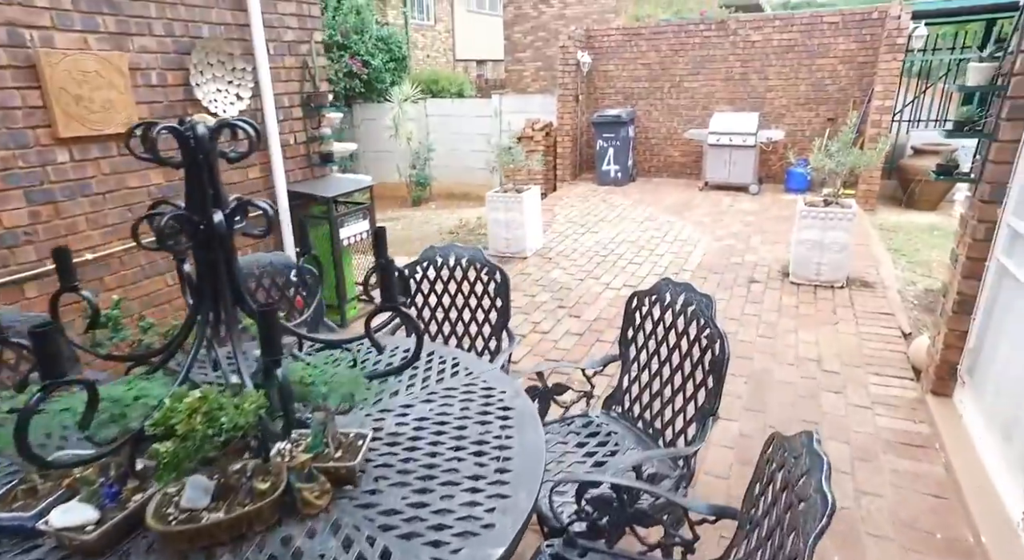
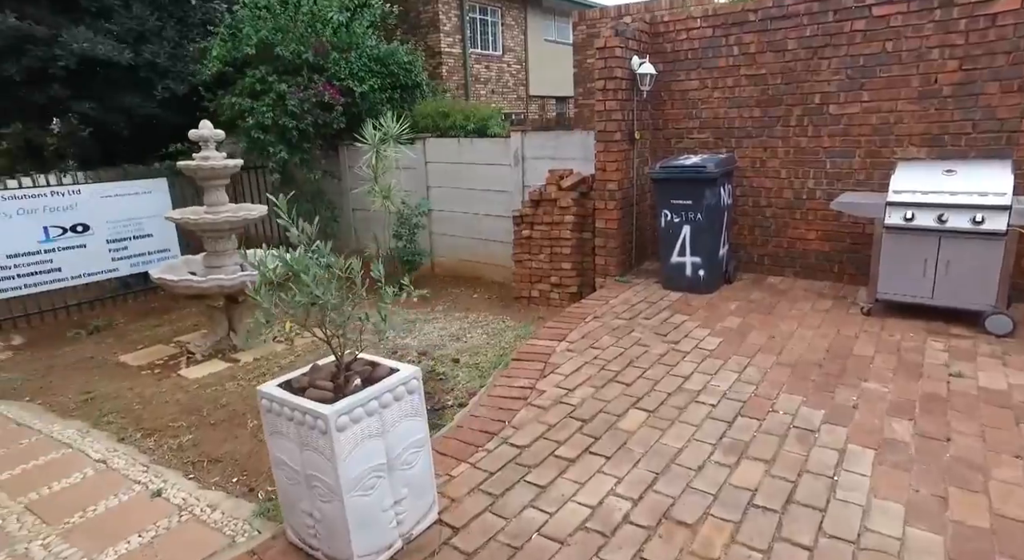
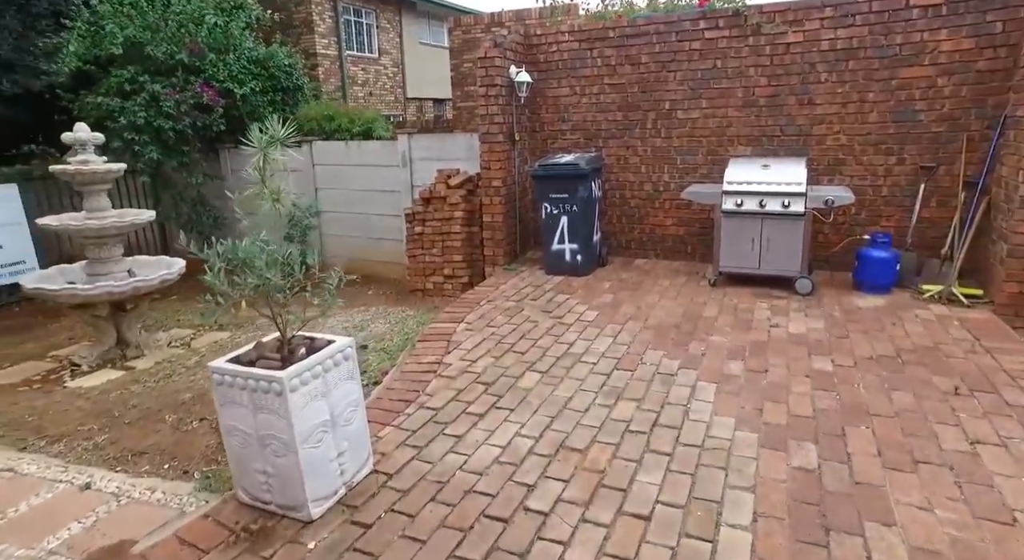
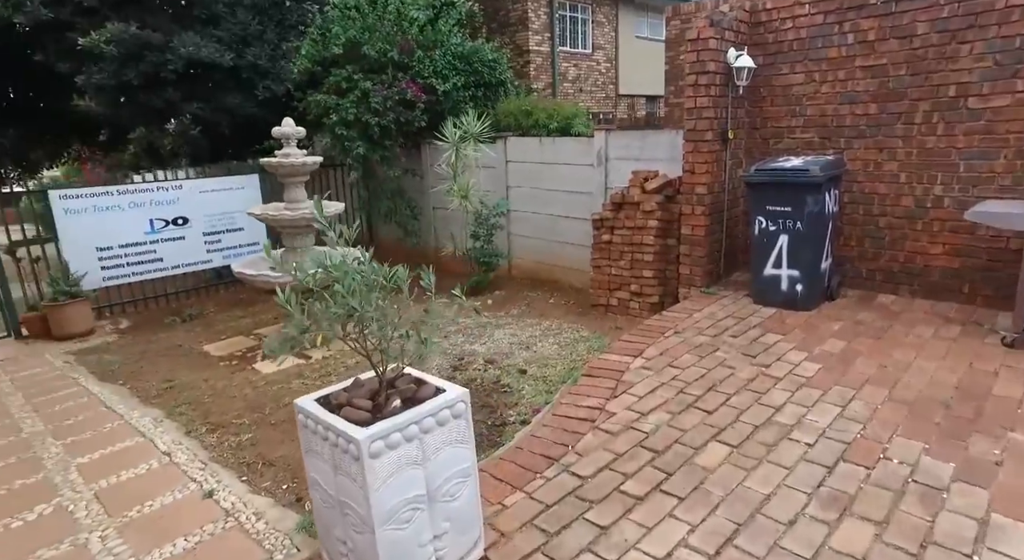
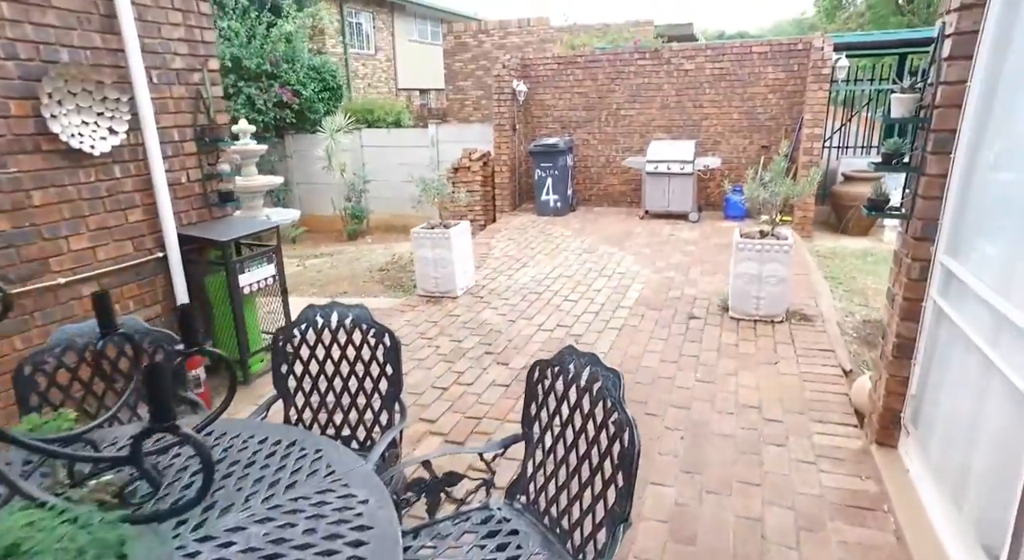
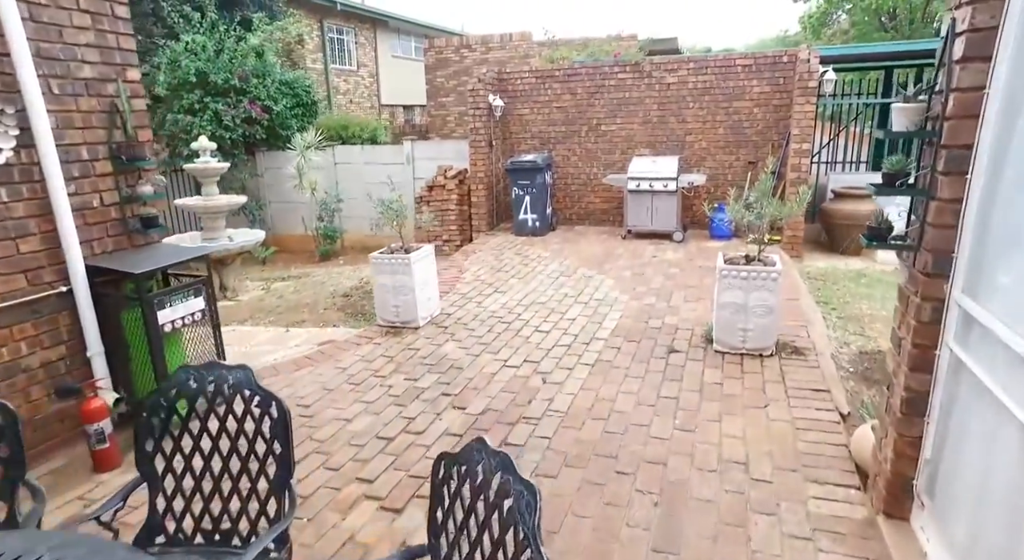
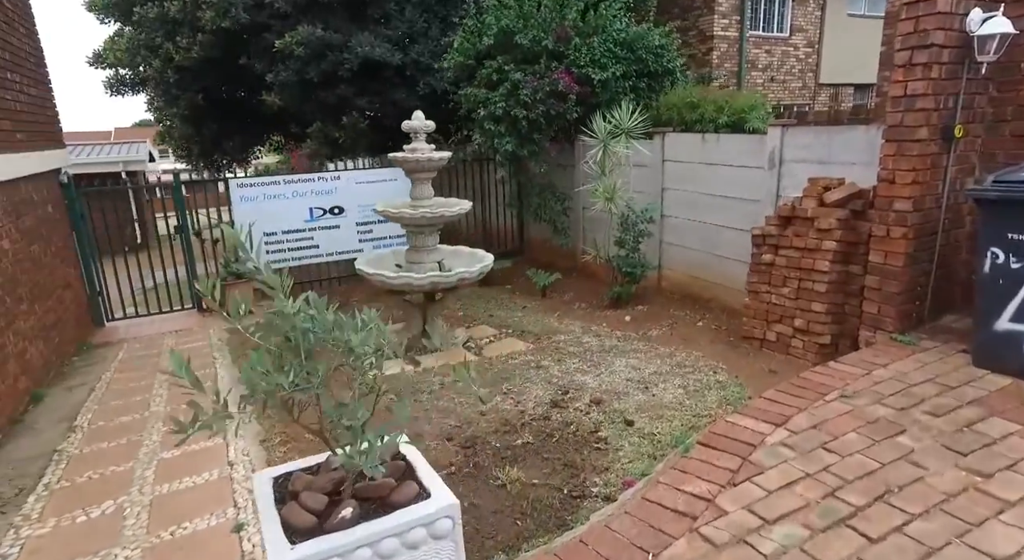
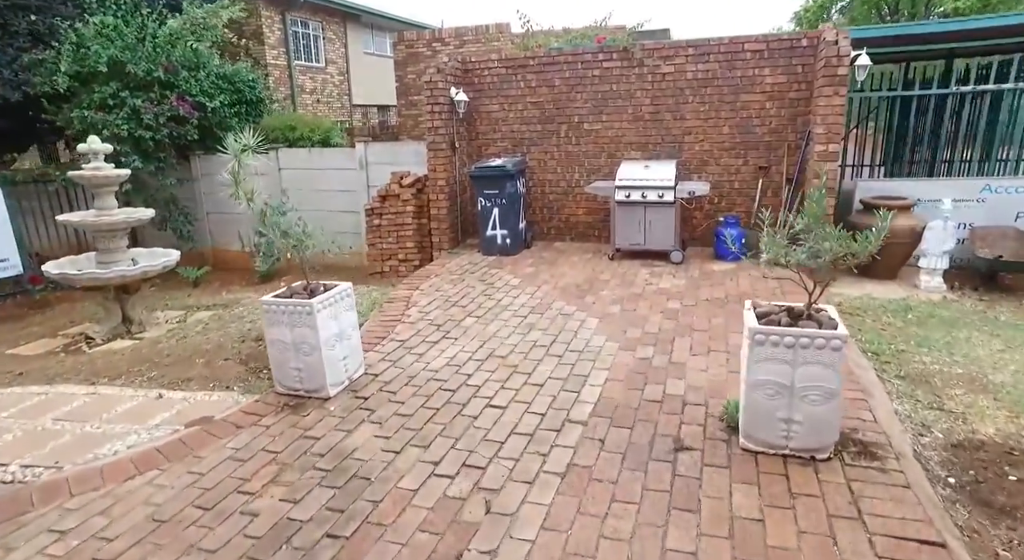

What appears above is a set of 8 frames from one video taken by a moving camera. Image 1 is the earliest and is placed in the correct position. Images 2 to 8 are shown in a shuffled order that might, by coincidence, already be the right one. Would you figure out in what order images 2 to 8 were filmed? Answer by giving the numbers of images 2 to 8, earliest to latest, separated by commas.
5, 6, 8, 3, 2, 4, 7
